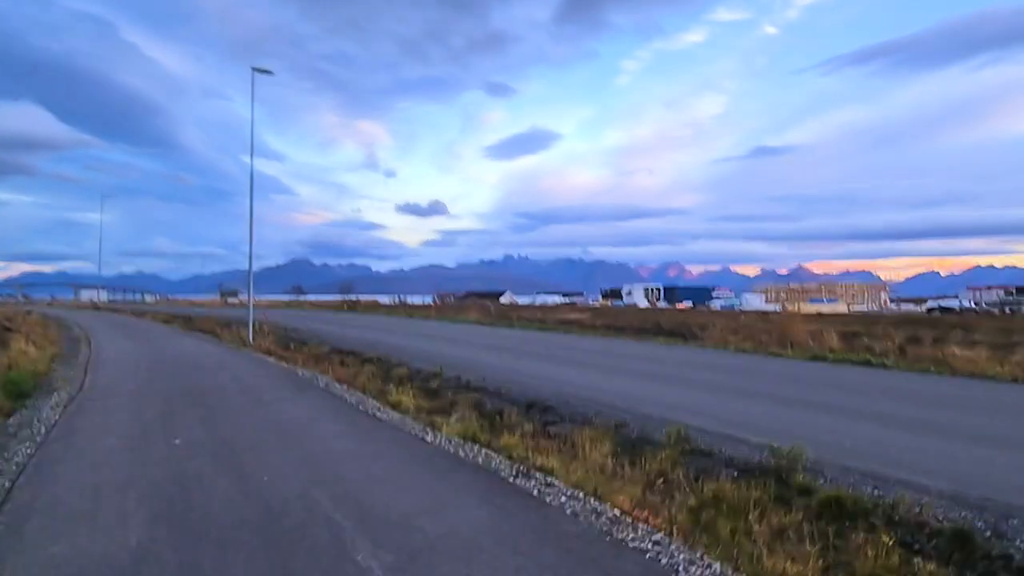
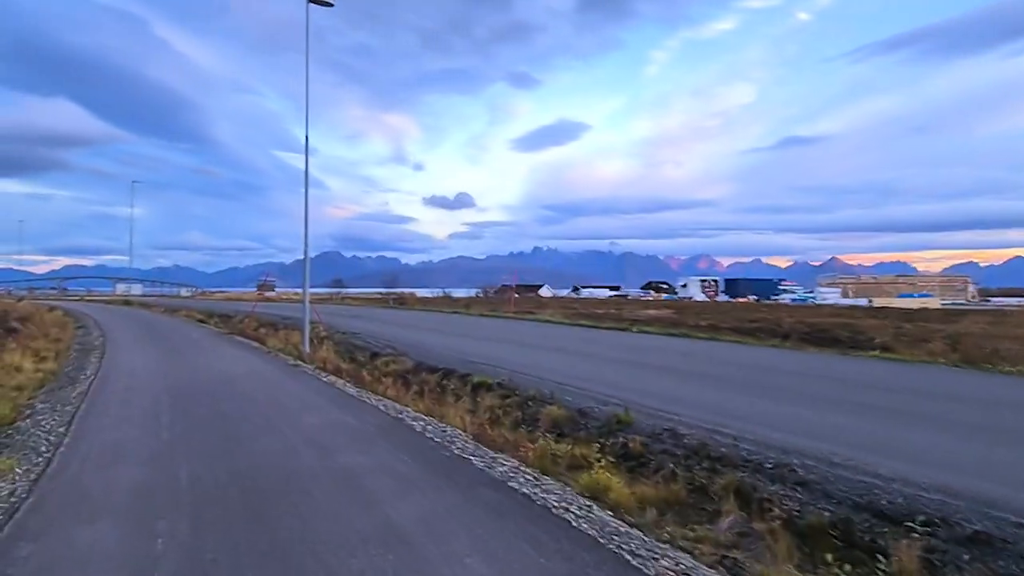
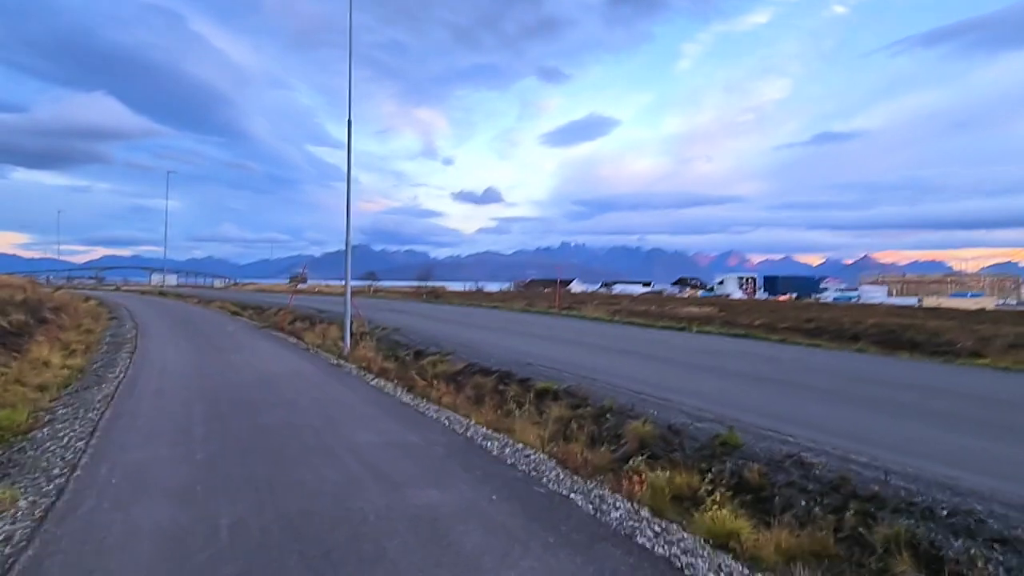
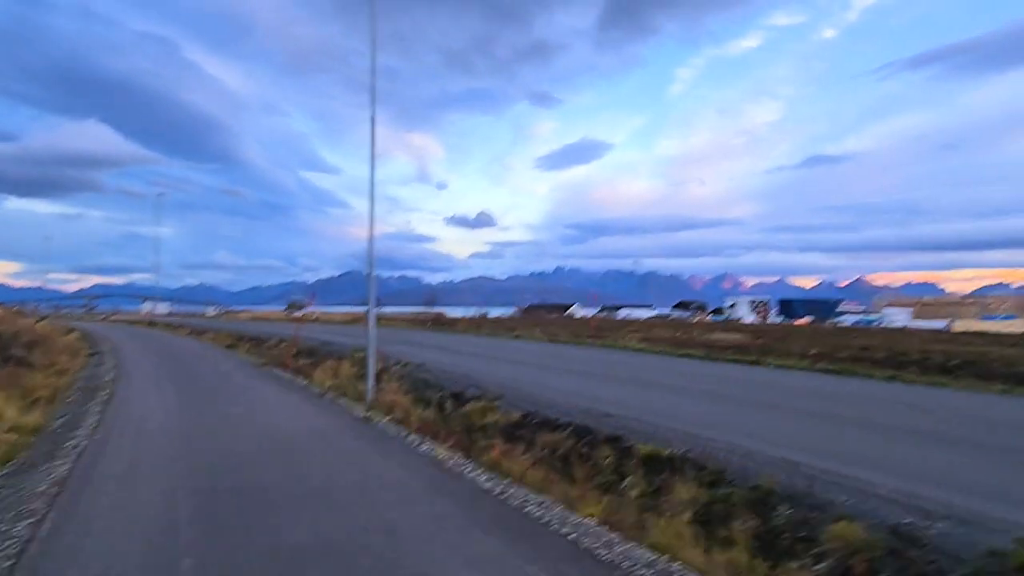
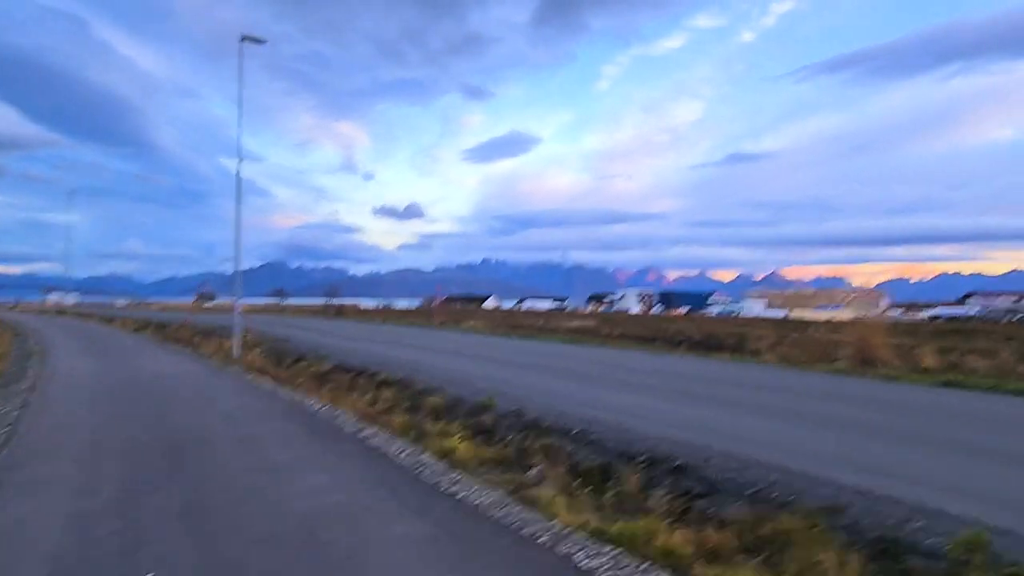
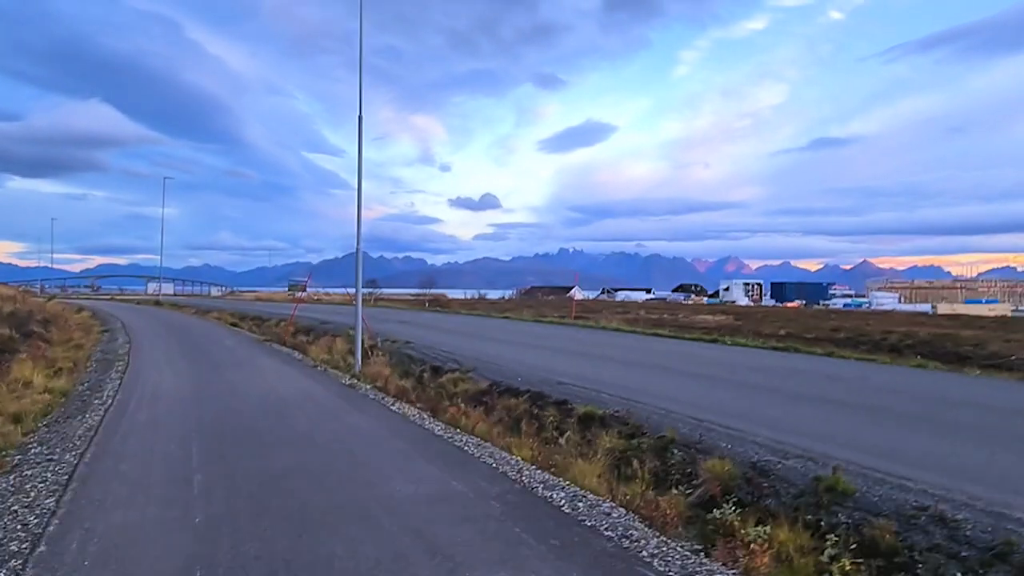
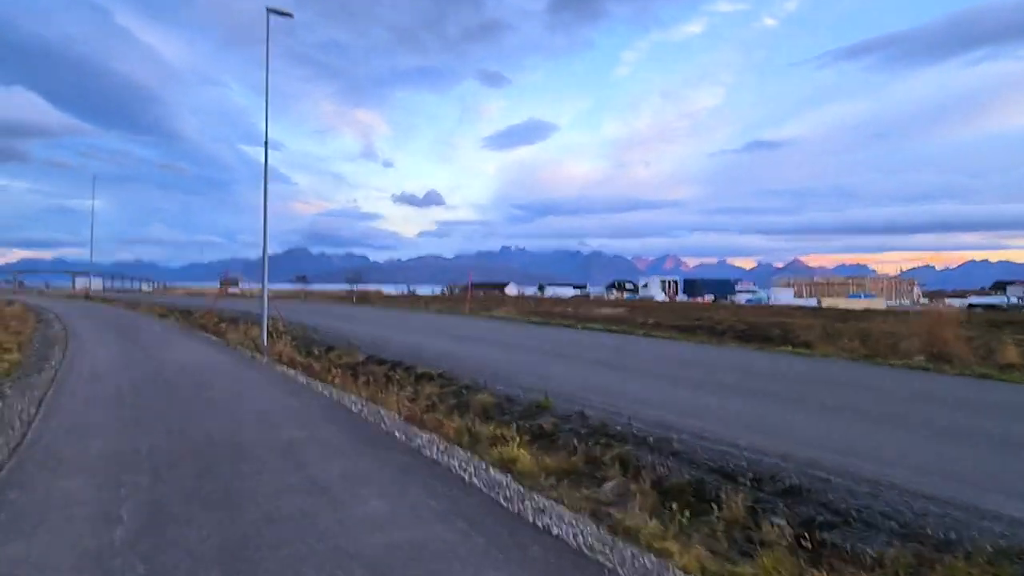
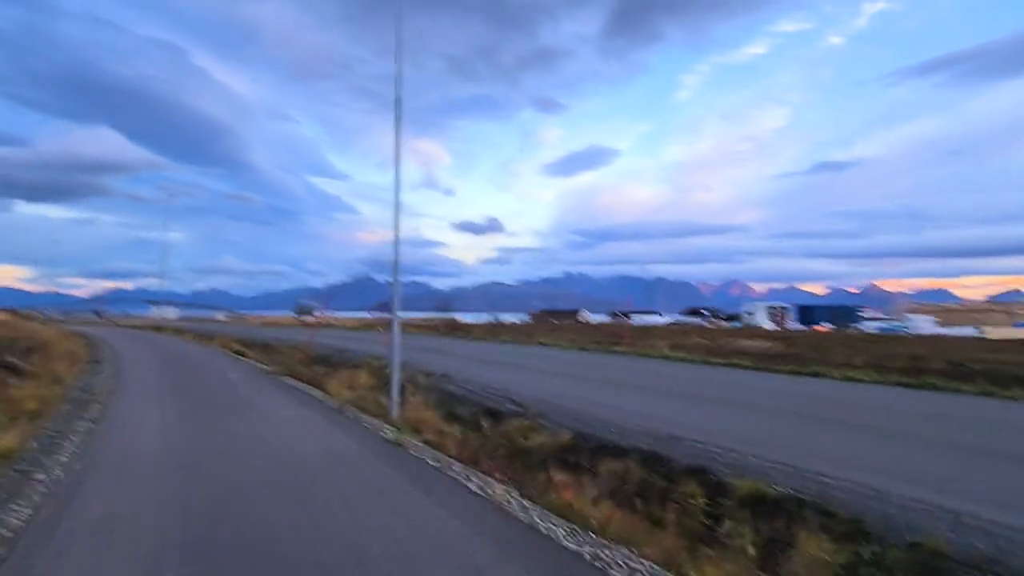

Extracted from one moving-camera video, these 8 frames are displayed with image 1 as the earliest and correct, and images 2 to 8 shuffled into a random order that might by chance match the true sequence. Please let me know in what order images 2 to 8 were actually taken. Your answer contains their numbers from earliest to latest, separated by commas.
5, 7, 2, 3, 6, 4, 8
